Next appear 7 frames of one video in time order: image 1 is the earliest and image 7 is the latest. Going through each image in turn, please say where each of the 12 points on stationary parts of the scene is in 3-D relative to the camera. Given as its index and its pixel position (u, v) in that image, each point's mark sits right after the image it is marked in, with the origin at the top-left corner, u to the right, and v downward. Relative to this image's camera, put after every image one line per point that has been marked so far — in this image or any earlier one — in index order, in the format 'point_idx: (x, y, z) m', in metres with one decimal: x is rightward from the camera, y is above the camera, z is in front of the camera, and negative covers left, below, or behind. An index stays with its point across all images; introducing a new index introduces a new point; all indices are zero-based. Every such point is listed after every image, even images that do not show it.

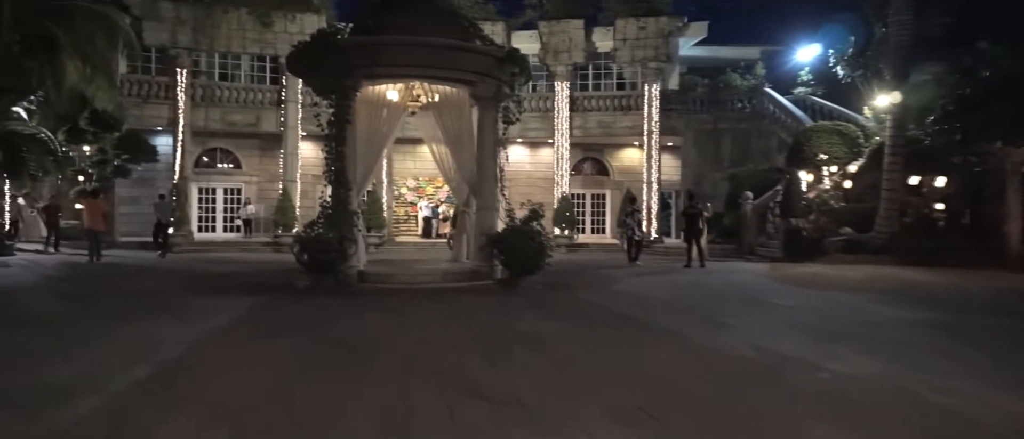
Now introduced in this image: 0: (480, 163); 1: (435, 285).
0: (-0.5, +0.8, +9.9) m
1: (-1.1, -0.9, +9.3) m
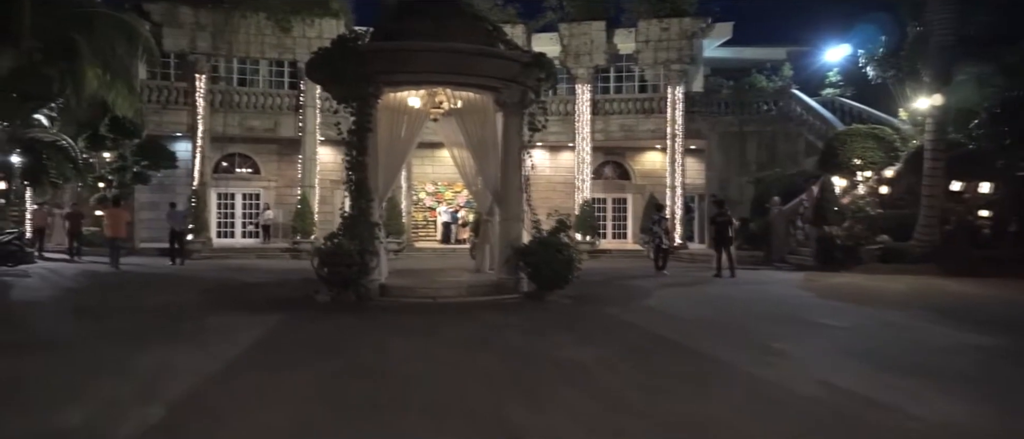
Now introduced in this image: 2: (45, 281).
0: (-0.1, +0.7, +9.5) m
1: (-0.7, -1.1, +8.9) m
2: (-8.0, -1.0, +11.5) m
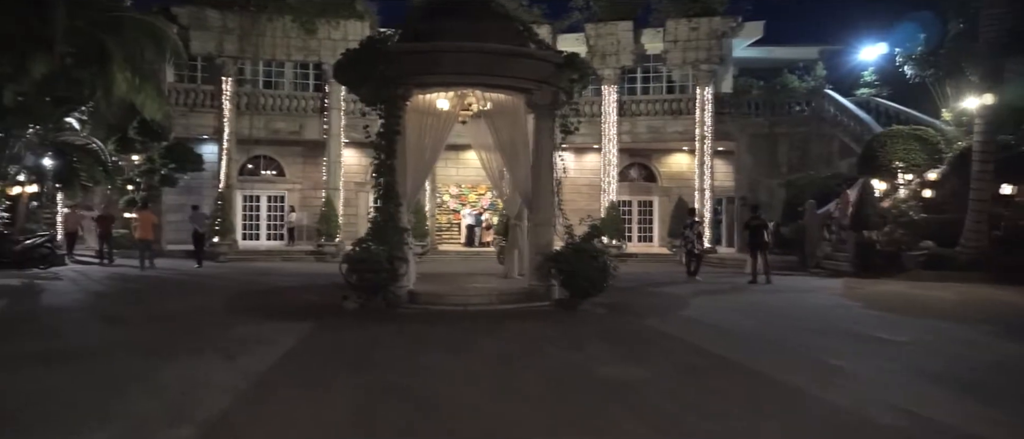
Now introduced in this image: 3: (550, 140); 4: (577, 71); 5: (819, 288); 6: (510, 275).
0: (+0.3, +0.6, +9.3) m
1: (-0.3, -1.1, +8.7) m
2: (-7.5, -1.1, +11.5) m
3: (+0.5, +1.1, +9.3) m
4: (+0.9, +2.0, +9.1) m
5: (+5.1, -1.1, +11.2) m
6: (0.0, -1.0, +11.4) m
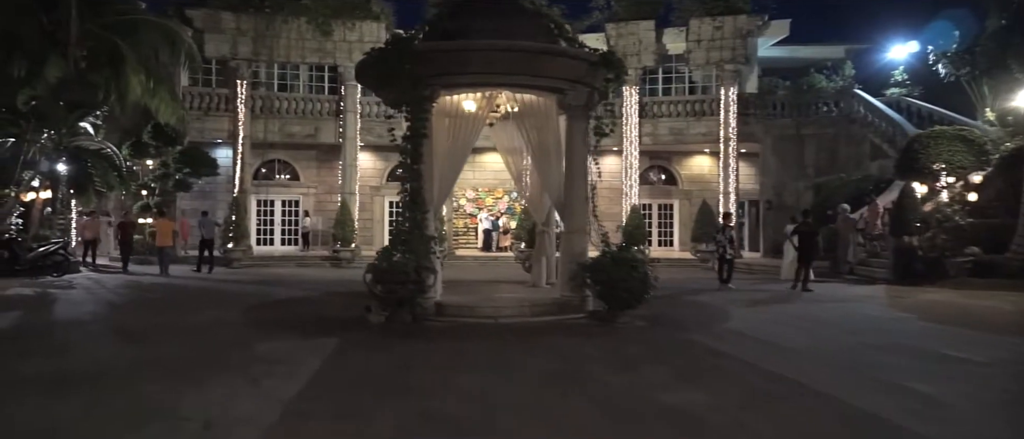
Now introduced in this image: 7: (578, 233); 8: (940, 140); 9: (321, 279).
0: (+0.7, +0.5, +8.8) m
1: (+0.1, -1.2, +8.2) m
2: (-7.0, -1.2, +11.1) m
3: (+0.9, +1.0, +8.8) m
4: (+1.3, +1.9, +8.6) m
5: (+5.6, -1.2, +10.6) m
6: (+0.4, -1.1, +11.0) m
7: (+0.9, -0.2, +8.7) m
8: (+8.7, +1.6, +13.8) m
9: (-4.3, -1.3, +15.2) m
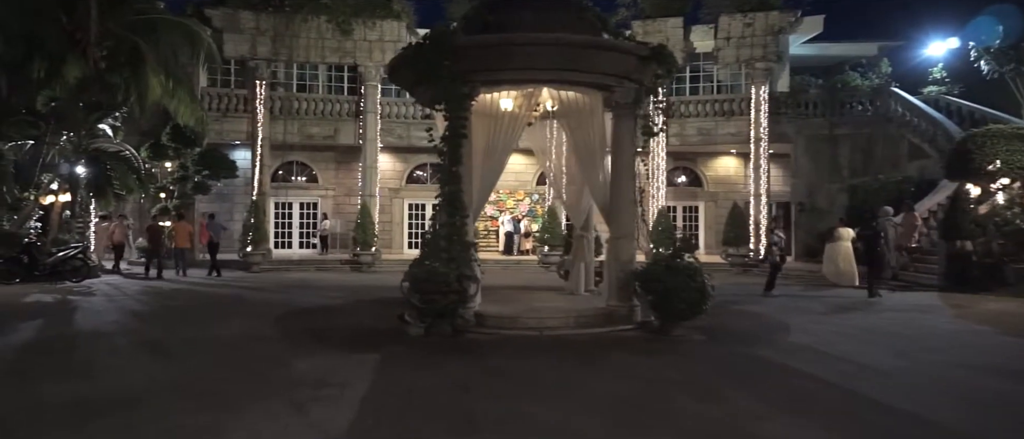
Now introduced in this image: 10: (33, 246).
0: (+1.3, +0.4, +8.3) m
1: (+0.6, -1.3, +7.7) m
2: (-6.4, -1.3, +10.7) m
3: (+1.5, +0.9, +8.3) m
4: (+1.8, +1.9, +8.1) m
5: (+6.1, -1.3, +10.0) m
6: (+1.0, -1.1, +10.5) m
7: (+1.4, -0.2, +8.2) m
8: (+9.3, +1.6, +13.1) m
9: (-3.7, -1.4, +14.7) m
10: (-9.8, -0.5, +13.7) m
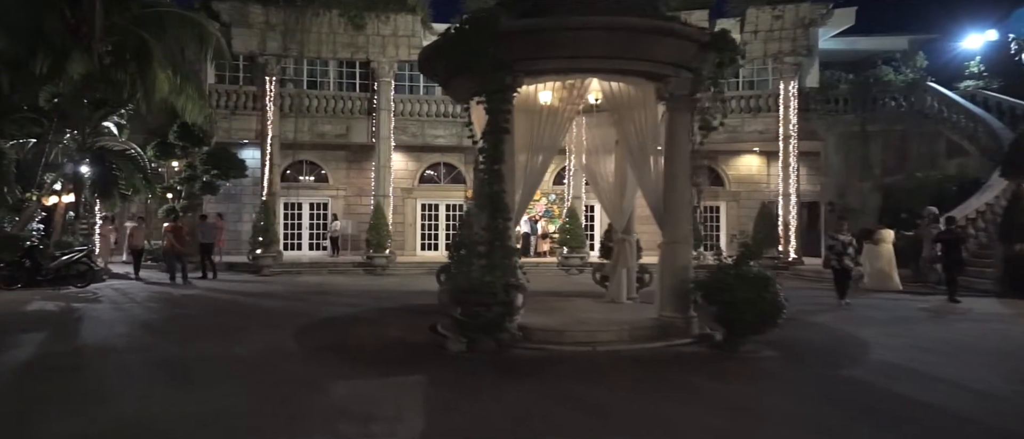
0: (+1.8, +0.4, +7.6) m
1: (+1.1, -1.3, +7.0) m
2: (-5.9, -1.3, +10.0) m
3: (+2.0, +0.9, +7.6) m
4: (+2.3, +1.8, +7.4) m
5: (+6.6, -1.3, +9.3) m
6: (+1.5, -1.2, +9.8) m
7: (+1.9, -0.3, +7.5) m
8: (+9.8, +1.5, +12.4) m
9: (-3.1, -1.5, +14.0) m
10: (-9.2, -0.6, +13.0) m
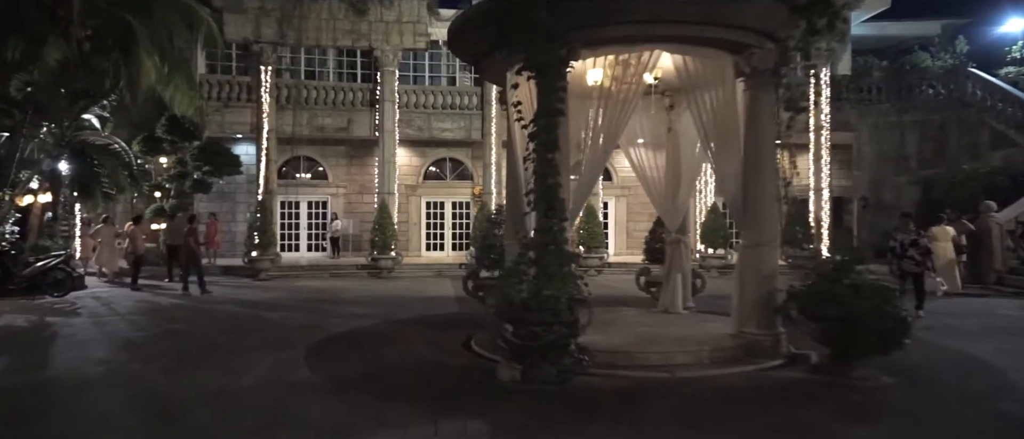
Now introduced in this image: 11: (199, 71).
0: (+2.3, +0.4, +6.4) m
1: (+1.7, -1.3, +5.8) m
2: (-5.4, -1.4, +8.8) m
3: (+2.5, +0.9, +6.4) m
4: (+2.8, +1.8, +6.2) m
5: (+7.1, -1.2, +8.2) m
6: (+2.0, -1.1, +8.6) m
7: (+2.4, -0.2, +6.3) m
8: (+10.3, +1.6, +11.3) m
9: (-2.7, -1.4, +12.8) m
10: (-8.8, -0.6, +11.7) m
11: (-8.6, +4.1, +18.4) m
